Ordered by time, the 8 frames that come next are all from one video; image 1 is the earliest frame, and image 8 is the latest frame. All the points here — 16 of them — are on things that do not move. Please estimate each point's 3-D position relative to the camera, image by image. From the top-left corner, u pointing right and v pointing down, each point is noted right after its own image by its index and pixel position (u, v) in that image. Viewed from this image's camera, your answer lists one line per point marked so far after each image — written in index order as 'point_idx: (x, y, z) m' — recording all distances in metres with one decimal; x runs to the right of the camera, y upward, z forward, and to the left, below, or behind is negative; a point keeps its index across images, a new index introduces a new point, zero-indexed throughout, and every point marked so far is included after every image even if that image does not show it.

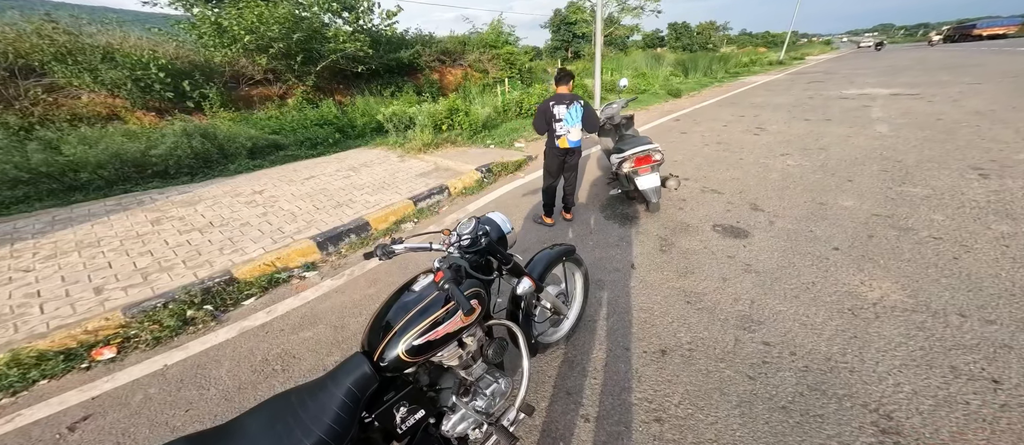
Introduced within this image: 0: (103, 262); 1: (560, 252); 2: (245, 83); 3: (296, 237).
0: (-3.6, -0.3, +2.9) m
1: (+0.3, -0.2, +2.2) m
2: (-6.8, +3.6, +8.5) m
3: (-2.2, -0.1, +3.4) m
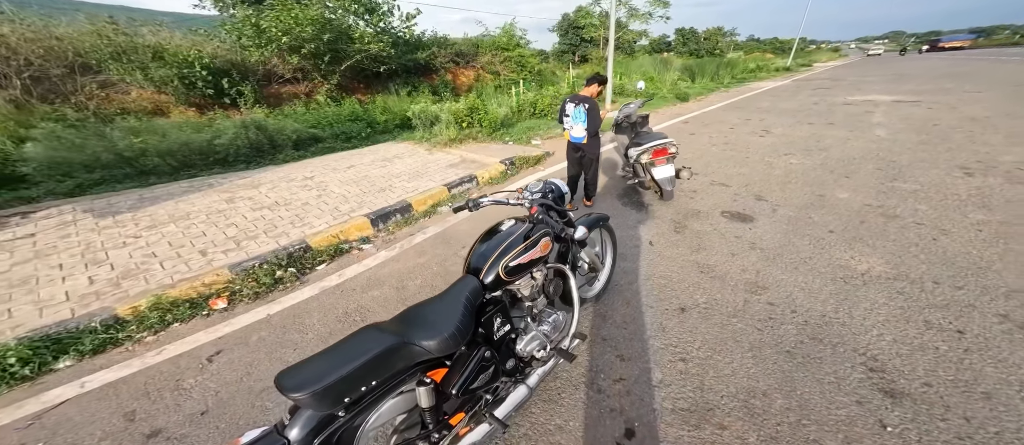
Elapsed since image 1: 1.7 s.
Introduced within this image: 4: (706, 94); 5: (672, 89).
0: (-3.2, -0.1, +3.4) m
1: (+0.6, 0.0, +2.6) m
2: (-6.3, +3.9, +9.0) m
3: (-1.8, +0.1, +3.8) m
4: (+7.5, +4.9, +12.6) m
5: (+6.1, +5.0, +12.5) m
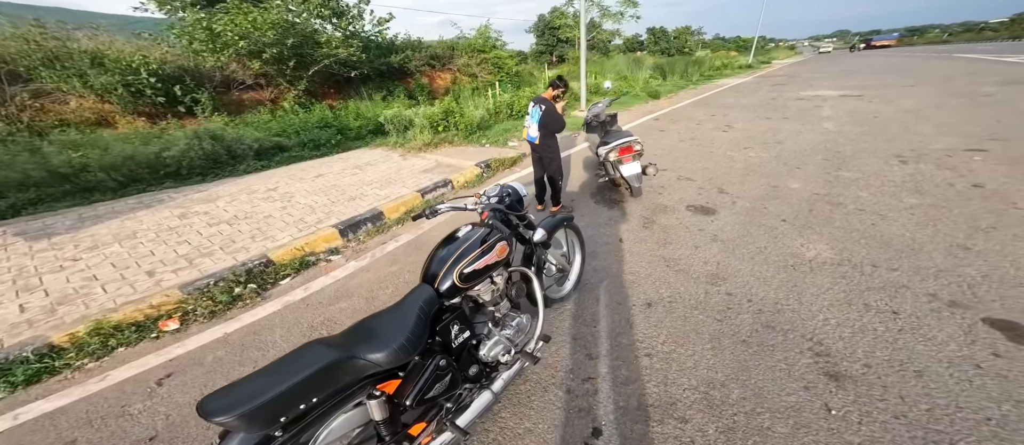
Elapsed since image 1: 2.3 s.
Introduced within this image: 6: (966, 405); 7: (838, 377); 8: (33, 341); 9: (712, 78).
0: (-3.5, -0.3, +3.2) m
1: (+0.4, 0.0, +2.7) m
2: (-7.1, +3.5, +8.6) m
3: (-2.2, 0.0, +3.7) m
4: (+6.3, +5.1, +13.1) m
5: (+5.0, +5.2, +12.8) m
6: (+2.2, -0.9, +1.6) m
7: (+1.8, -0.9, +1.9) m
8: (-3.2, -0.8, +2.2) m
9: (+10.4, +7.6, +17.5) m
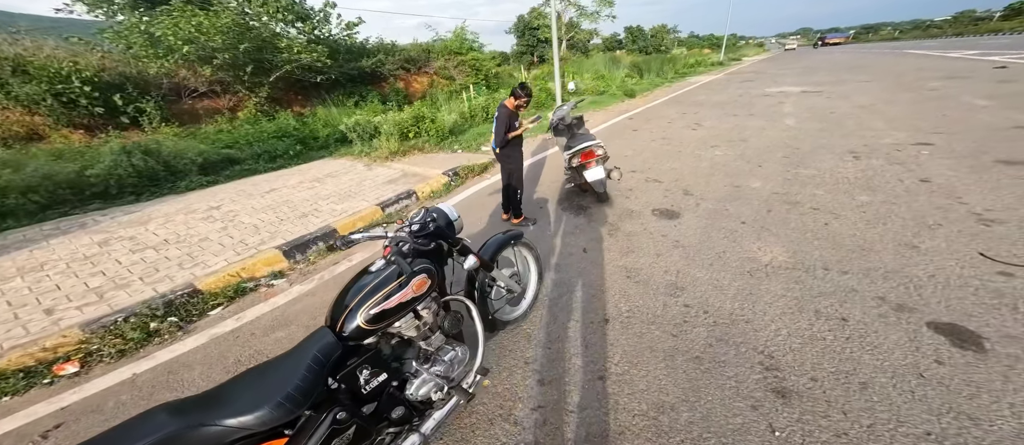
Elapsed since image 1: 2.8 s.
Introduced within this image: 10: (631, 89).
0: (-4.0, -0.5, +2.8) m
1: (0.0, -0.1, +2.5) m
2: (-7.9, +3.1, +8.1) m
3: (-2.6, -0.3, +3.4) m
4: (+5.2, +5.2, +13.2) m
5: (+3.9, +5.2, +12.9) m
6: (+1.9, -0.9, +1.5) m
7: (+1.5, -0.9, +1.8) m
8: (-3.5, -1.0, +1.9) m
9: (+9.0, +7.8, +17.9) m
10: (+4.3, +4.9, +12.2) m
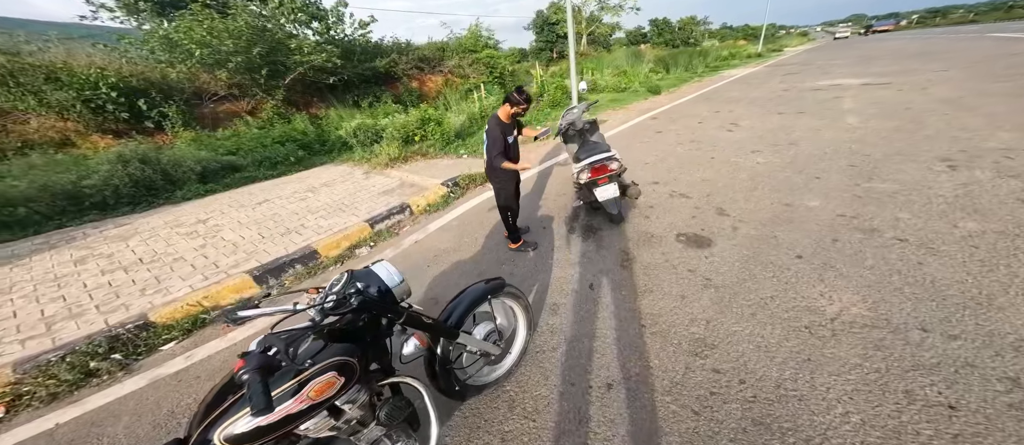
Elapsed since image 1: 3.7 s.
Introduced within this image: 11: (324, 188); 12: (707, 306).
0: (-4.0, -0.7, +2.6) m
1: (-0.1, -0.4, +2.0) m
2: (-7.5, +3.0, +8.2) m
3: (-2.6, -0.5, +3.1) m
4: (+6.0, +5.0, +12.2) m
5: (+4.7, +5.0, +12.0) m
6: (+1.6, -1.2, +0.9) m
7: (+1.3, -1.2, +1.1) m
8: (-3.7, -1.2, +1.7) m
9: (+10.2, +7.6, +16.5) m
10: (+5.0, +4.7, +11.2) m
11: (-2.8, +0.5, +4.7) m
12: (+1.4, -0.6, +2.4) m
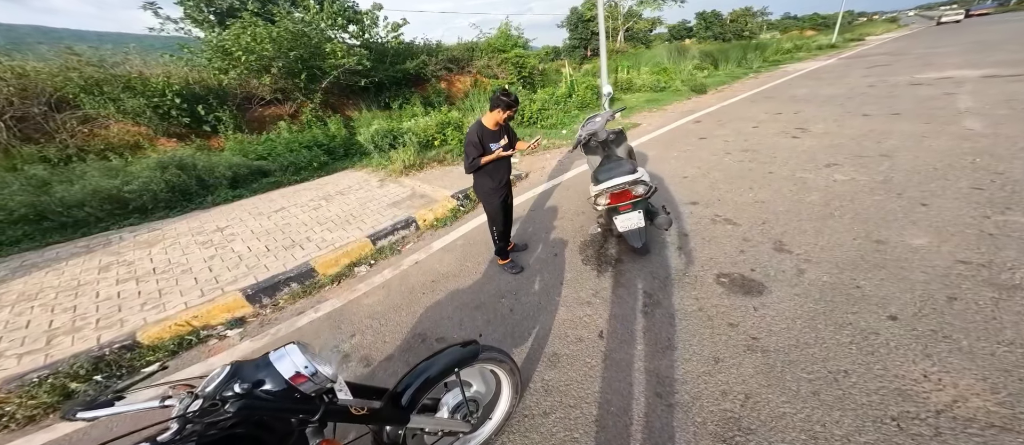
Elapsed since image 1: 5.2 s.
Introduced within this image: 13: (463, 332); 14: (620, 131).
0: (-4.0, -0.8, +2.7) m
1: (-0.3, -0.6, +1.6) m
2: (-6.7, +3.1, +8.6) m
3: (-2.6, -0.6, +3.0) m
4: (+7.3, +4.6, +10.8) m
5: (+6.0, +4.7, +10.8) m
6: (+1.3, -1.5, +0.3) m
7: (+1.0, -1.5, +0.6) m
8: (-3.9, -1.4, +1.7) m
9: (+12.1, +7.1, +14.5) m
10: (+6.1, +4.3, +10.0) m
11: (-2.5, +0.4, +4.6) m
12: (+1.3, -0.9, +1.8) m
13: (-0.4, -0.8, +2.5) m
14: (+1.1, +0.9, +3.3) m
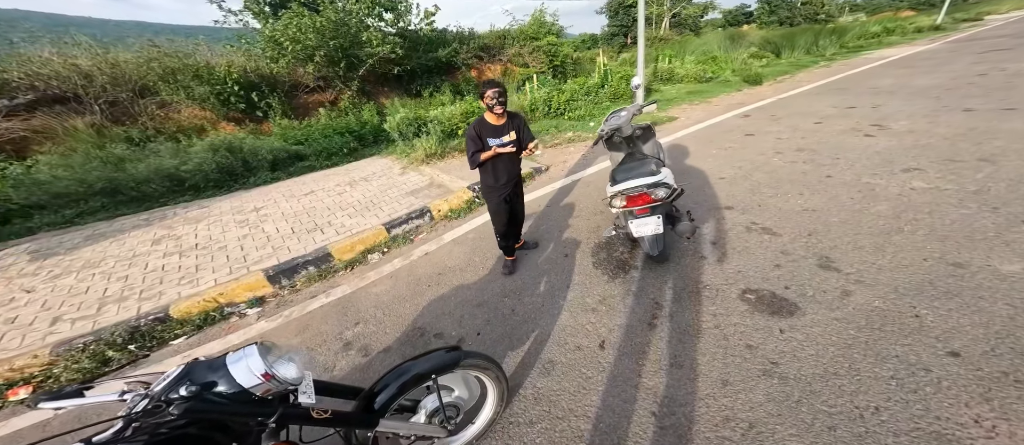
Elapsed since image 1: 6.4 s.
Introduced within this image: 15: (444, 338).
0: (-4.0, -0.6, +3.1) m
1: (-0.4, -0.6, +1.5) m
2: (-5.7, +3.6, +9.1) m
3: (-2.5, -0.4, +3.2) m
4: (+8.5, +4.4, +9.7) m
5: (+7.2, +4.6, +9.8) m
6: (+1.0, -1.6, 0.0) m
7: (+0.7, -1.5, +0.4) m
8: (-4.0, -1.1, +2.1) m
9: (+13.8, +6.8, +12.7) m
10: (+7.2, +4.2, +9.0) m
11: (-2.2, +0.6, +4.8) m
12: (+1.2, -0.9, +1.6) m
13: (-0.4, -0.8, +2.4) m
14: (+1.3, +0.9, +3.1) m
15: (-0.5, -0.8, +2.3) m
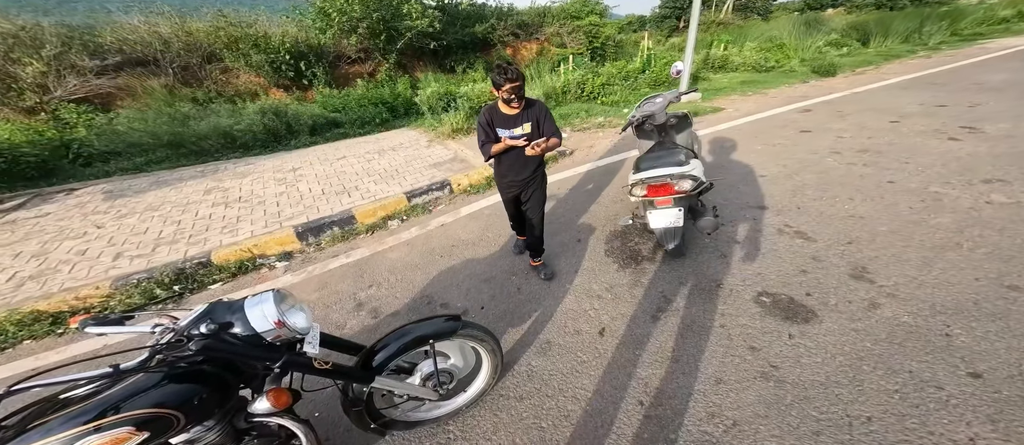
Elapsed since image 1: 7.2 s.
0: (-3.9, 0.0, +3.5) m
1: (-0.4, -0.4, +1.6) m
2: (-4.6, +4.5, +9.4) m
3: (-2.4, 0.0, +3.4) m
4: (+9.6, +4.0, +8.6) m
5: (+8.3, +4.3, +8.9) m
6: (+0.7, -1.6, 0.0) m
7: (+0.5, -1.5, +0.4) m
8: (-4.0, -0.6, +2.5) m
9: (+15.3, +6.0, +11.1) m
10: (+8.3, +3.9, +8.1) m
11: (-1.8, +1.0, +4.9) m
12: (+1.1, -0.9, +1.5) m
13: (-0.4, -0.6, +2.4) m
14: (+1.5, +0.9, +2.9) m
15: (-0.5, -0.6, +2.4) m
